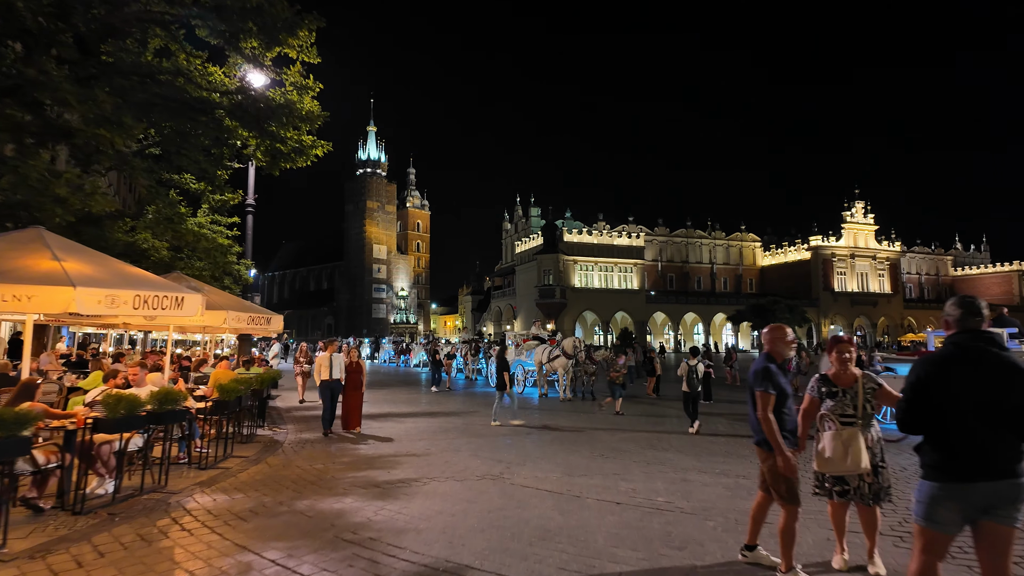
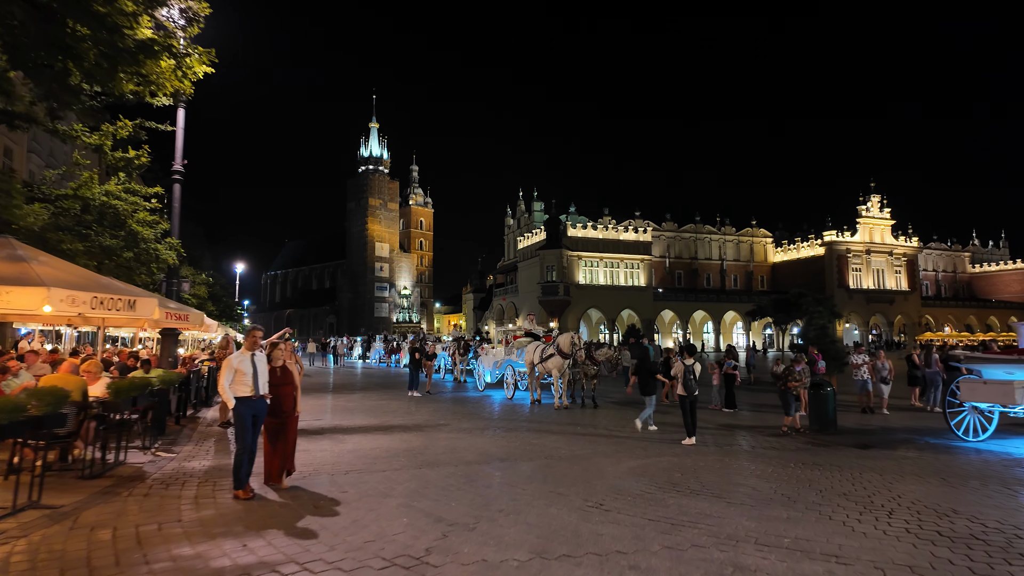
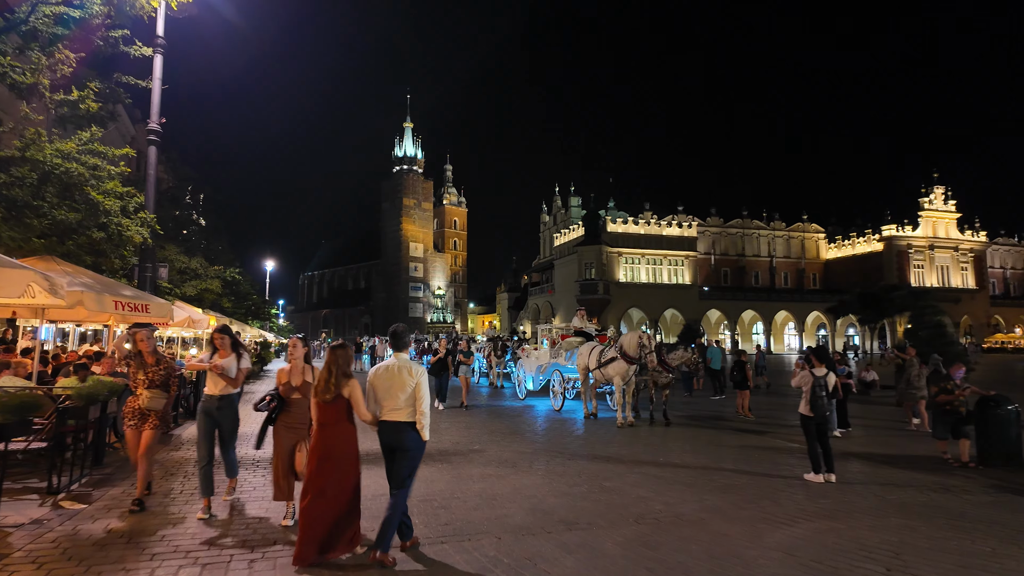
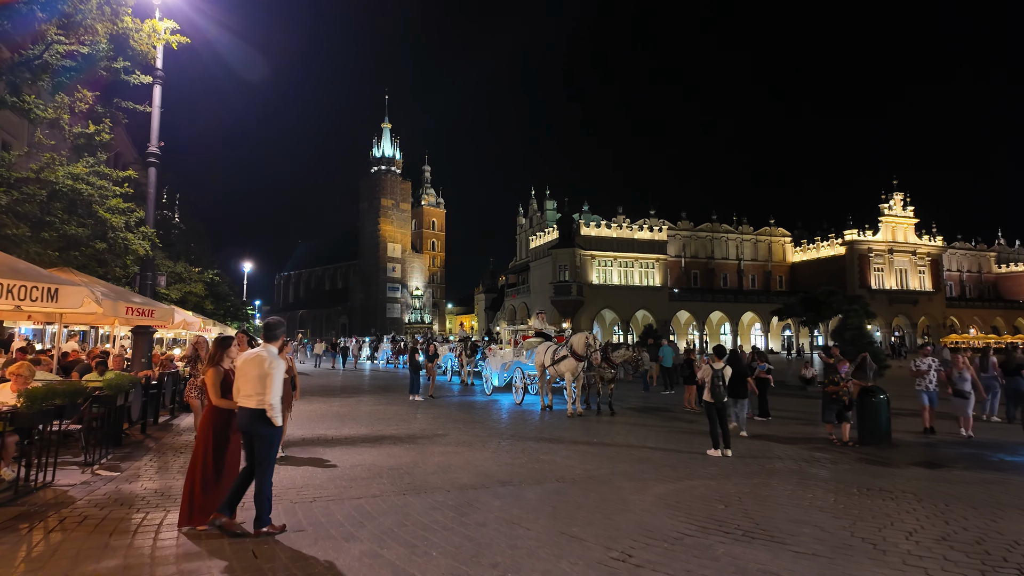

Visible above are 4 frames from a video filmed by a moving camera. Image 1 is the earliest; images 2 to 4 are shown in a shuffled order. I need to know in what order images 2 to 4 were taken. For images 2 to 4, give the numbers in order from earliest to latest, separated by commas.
2, 4, 3
